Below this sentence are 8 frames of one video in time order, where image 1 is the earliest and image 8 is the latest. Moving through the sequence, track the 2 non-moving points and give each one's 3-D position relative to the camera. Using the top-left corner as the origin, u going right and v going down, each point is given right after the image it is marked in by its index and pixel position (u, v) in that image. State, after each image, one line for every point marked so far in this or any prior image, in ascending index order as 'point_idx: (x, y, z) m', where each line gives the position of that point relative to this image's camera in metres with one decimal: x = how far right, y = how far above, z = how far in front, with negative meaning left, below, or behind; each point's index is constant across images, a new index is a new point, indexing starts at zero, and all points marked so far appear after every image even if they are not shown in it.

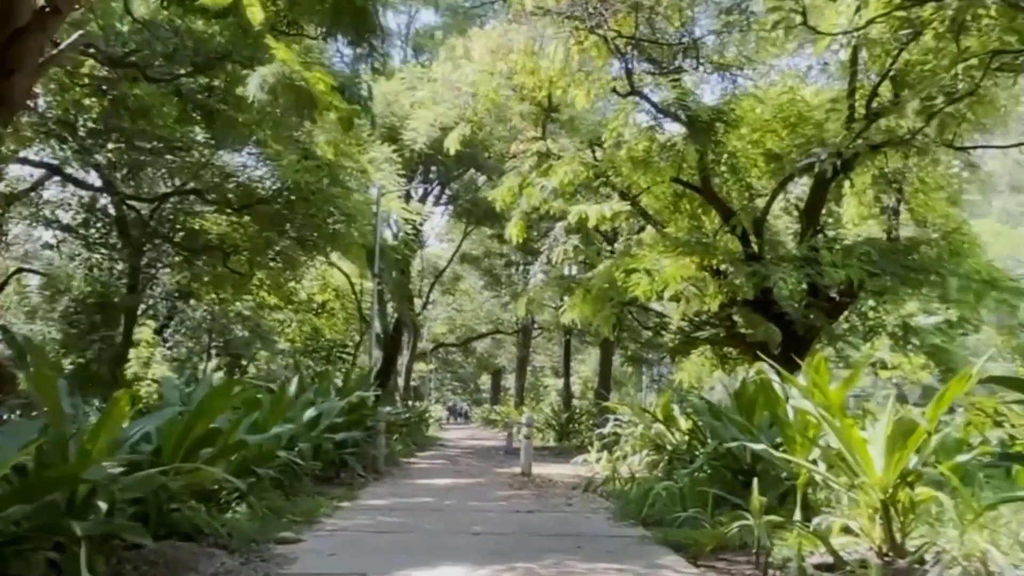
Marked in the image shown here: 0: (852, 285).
0: (+3.8, 0.0, +10.2) m
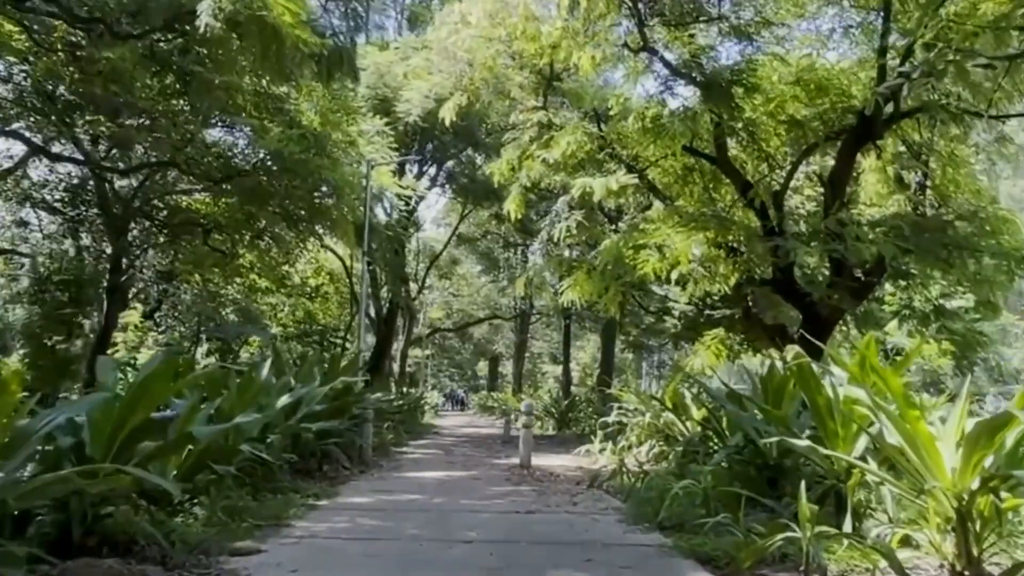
0: (+3.8, +0.3, +9.4) m
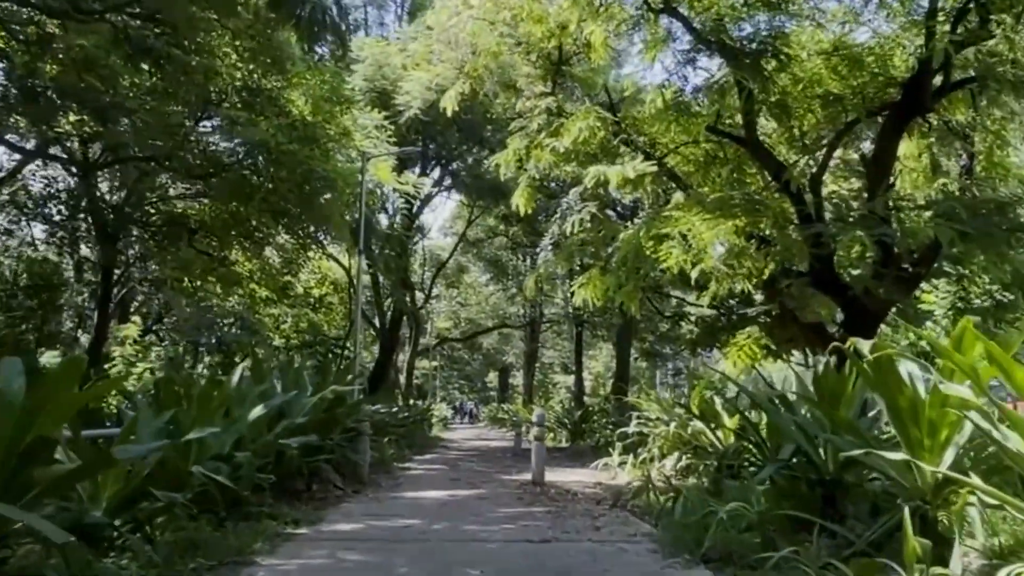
0: (+3.9, +0.3, +8.4) m
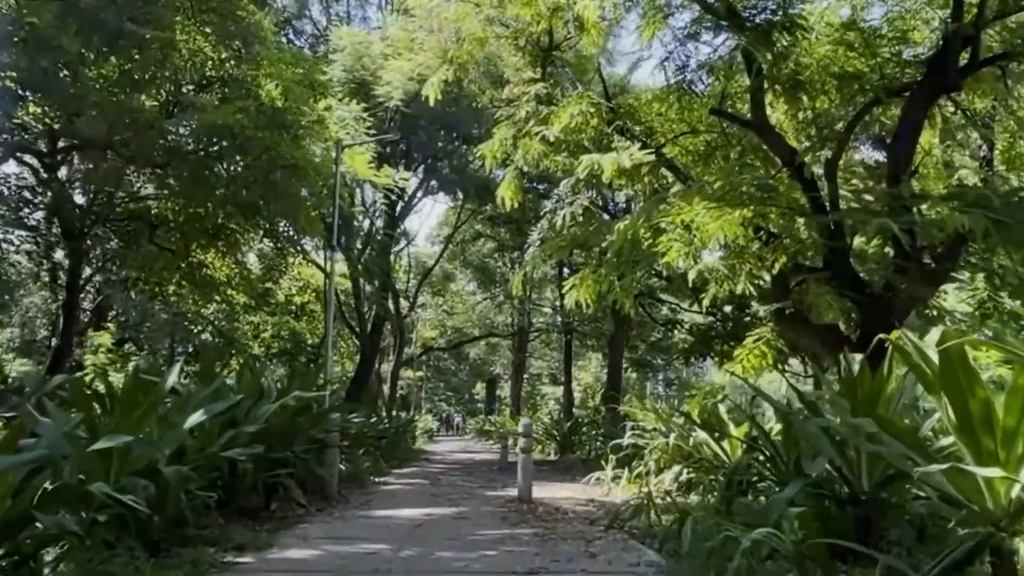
0: (+3.7, +0.4, +7.6) m
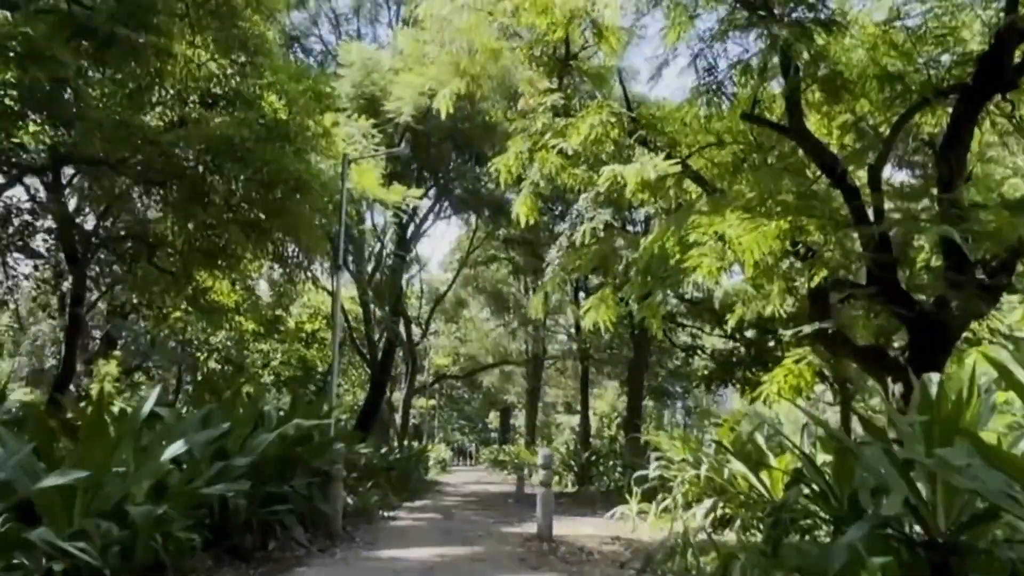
0: (+3.9, +0.2, +7.0) m
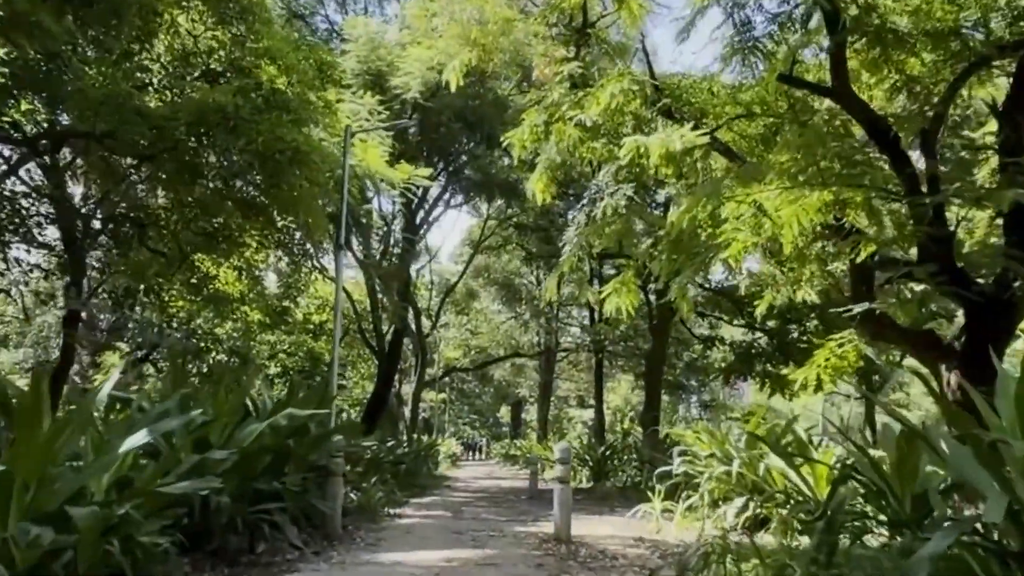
0: (+4.0, +0.4, +6.3) m
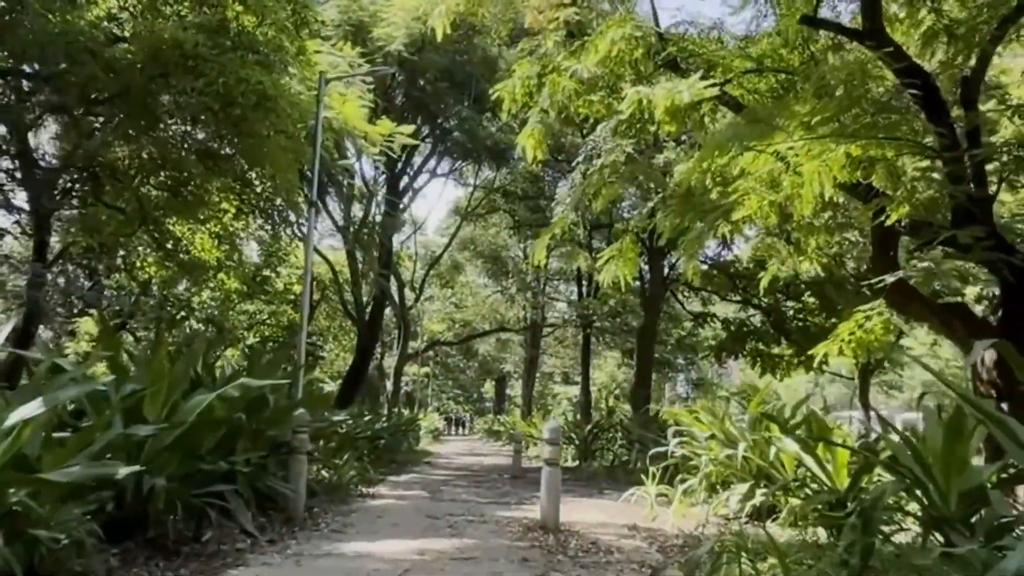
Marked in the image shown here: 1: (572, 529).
0: (+3.9, +0.6, +5.6) m
1: (+0.4, -1.7, +6.4) m
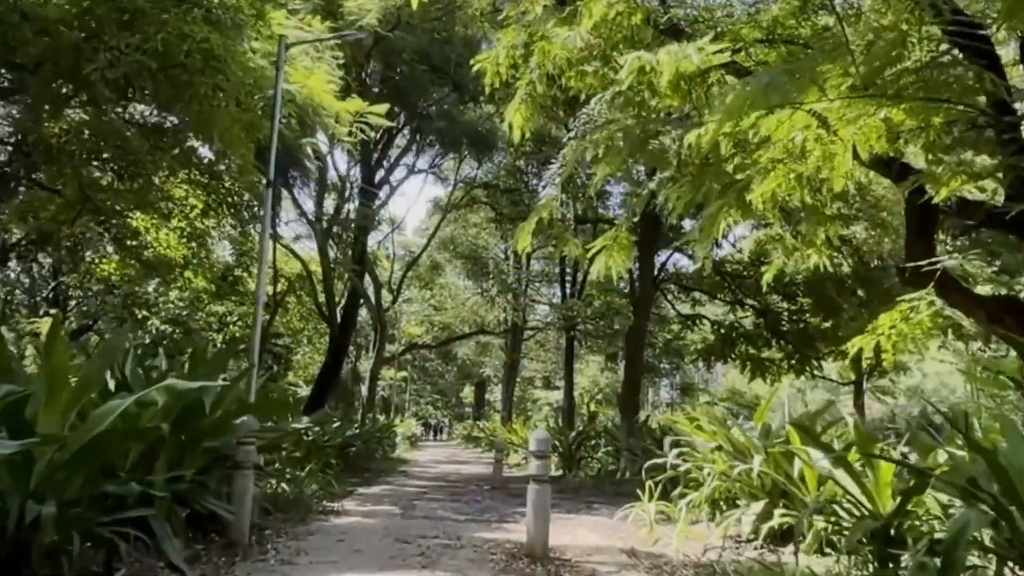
0: (+3.8, +0.6, +4.8) m
1: (+0.3, -1.6, +5.5) m
